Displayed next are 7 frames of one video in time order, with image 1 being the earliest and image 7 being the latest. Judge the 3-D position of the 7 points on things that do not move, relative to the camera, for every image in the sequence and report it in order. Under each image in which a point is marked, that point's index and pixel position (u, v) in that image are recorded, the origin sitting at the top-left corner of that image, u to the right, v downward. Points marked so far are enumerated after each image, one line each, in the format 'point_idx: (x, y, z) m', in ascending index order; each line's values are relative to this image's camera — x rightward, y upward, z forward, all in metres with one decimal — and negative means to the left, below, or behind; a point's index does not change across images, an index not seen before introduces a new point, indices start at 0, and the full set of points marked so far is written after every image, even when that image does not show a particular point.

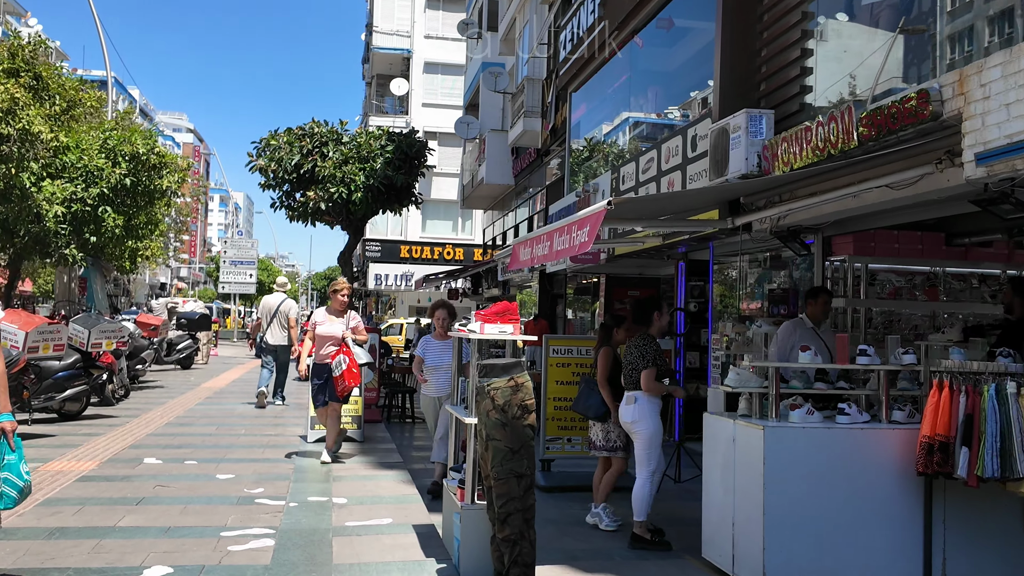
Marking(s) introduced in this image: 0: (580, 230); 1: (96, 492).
0: (+0.4, +0.3, +5.4) m
1: (-3.0, -1.5, +6.2) m
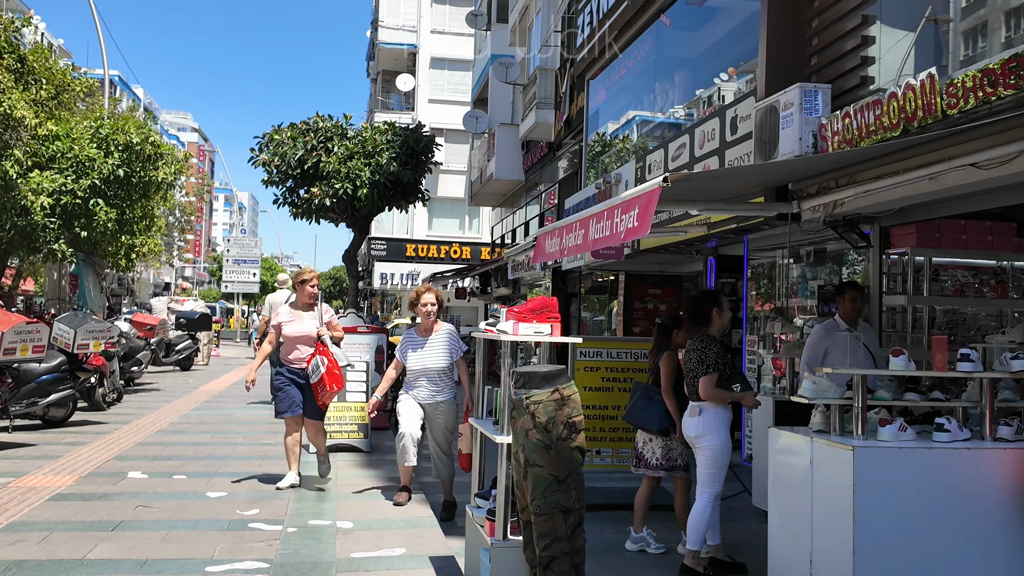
0: (+0.6, +0.4, +4.6) m
1: (-2.8, -1.5, +5.5) m
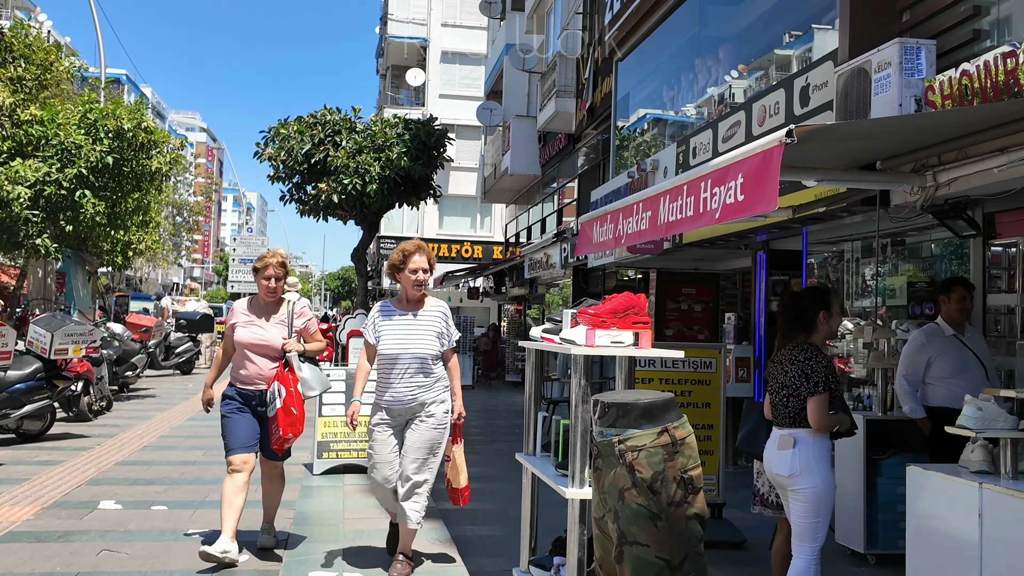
0: (+0.8, +0.4, +3.5) m
1: (-2.6, -1.4, +4.5) m
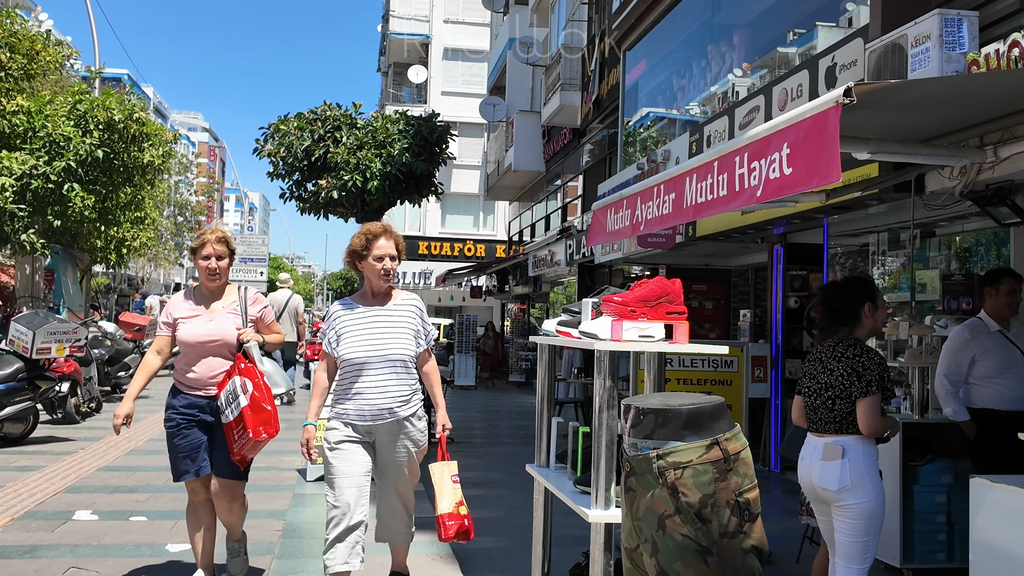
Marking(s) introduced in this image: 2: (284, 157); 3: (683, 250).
0: (+0.9, +0.4, +3.1) m
1: (-2.6, -1.4, +4.0) m
2: (-4.8, +2.8, +17.9) m
3: (+2.1, +0.5, +10.7) m
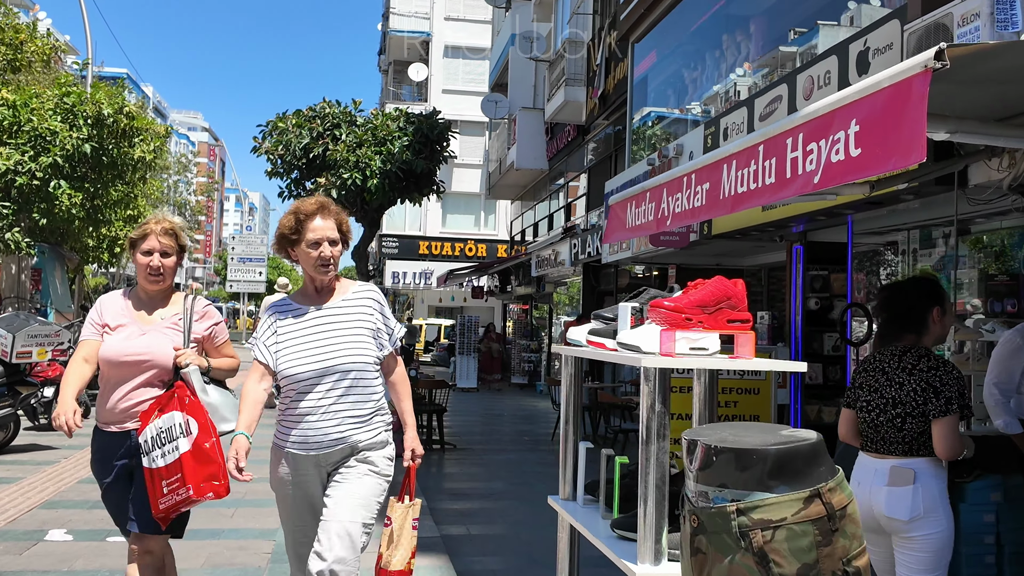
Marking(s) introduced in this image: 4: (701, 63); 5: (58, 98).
0: (+0.9, +0.4, +2.7) m
1: (-2.5, -1.4, +3.6) m
2: (-4.7, +2.7, +17.5) m
3: (+2.2, +0.5, +10.2) m
4: (+2.2, +2.6, +10.0) m
5: (-5.9, +2.5, +11.0) m
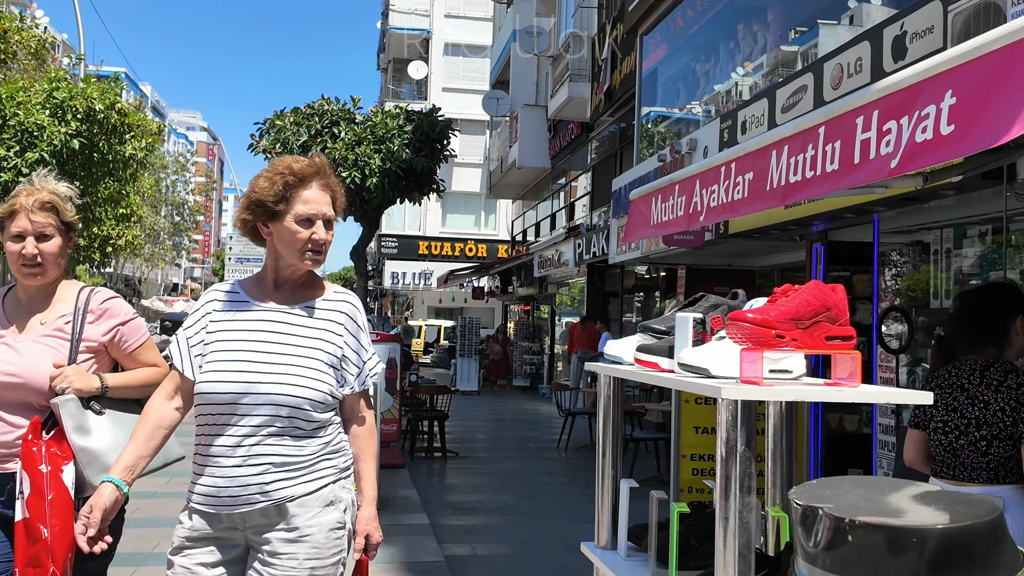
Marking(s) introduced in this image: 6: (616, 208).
0: (+1.0, +0.4, +2.3) m
1: (-2.4, -1.4, +3.2) m
2: (-4.7, +2.7, +17.1) m
3: (+2.2, +0.4, +9.8) m
4: (+2.3, +2.6, +9.6) m
5: (-5.8, +2.4, +10.6) m
6: (+1.4, +1.0, +11.1) m
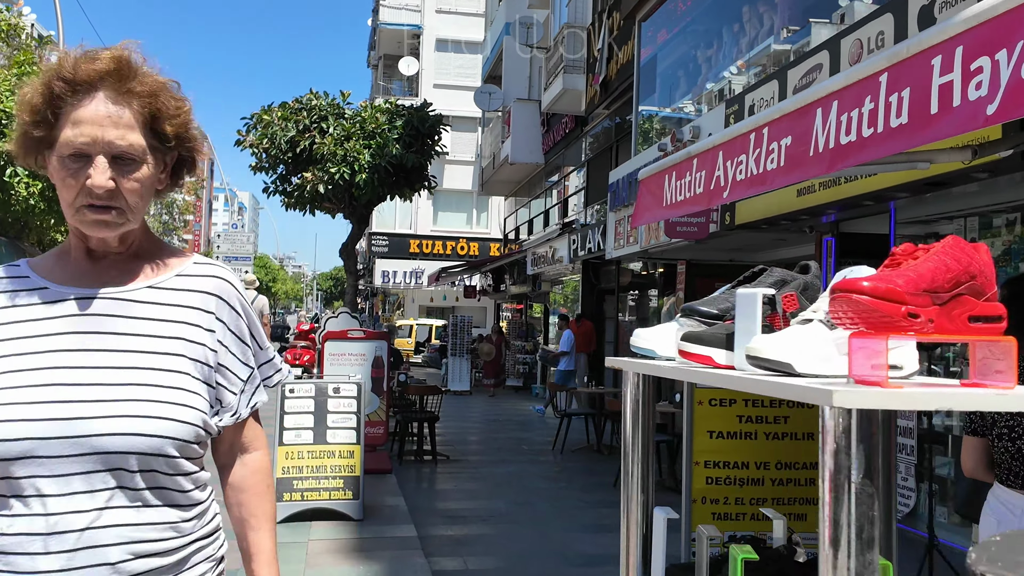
0: (+1.0, +0.5, +1.9) m
1: (-2.4, -1.4, +2.7) m
2: (-4.8, +2.8, +16.6) m
3: (+2.2, +0.5, +9.4) m
4: (+2.2, +2.7, +9.2) m
5: (-5.9, +2.5, +10.1) m
6: (+1.3, +1.1, +10.7) m
